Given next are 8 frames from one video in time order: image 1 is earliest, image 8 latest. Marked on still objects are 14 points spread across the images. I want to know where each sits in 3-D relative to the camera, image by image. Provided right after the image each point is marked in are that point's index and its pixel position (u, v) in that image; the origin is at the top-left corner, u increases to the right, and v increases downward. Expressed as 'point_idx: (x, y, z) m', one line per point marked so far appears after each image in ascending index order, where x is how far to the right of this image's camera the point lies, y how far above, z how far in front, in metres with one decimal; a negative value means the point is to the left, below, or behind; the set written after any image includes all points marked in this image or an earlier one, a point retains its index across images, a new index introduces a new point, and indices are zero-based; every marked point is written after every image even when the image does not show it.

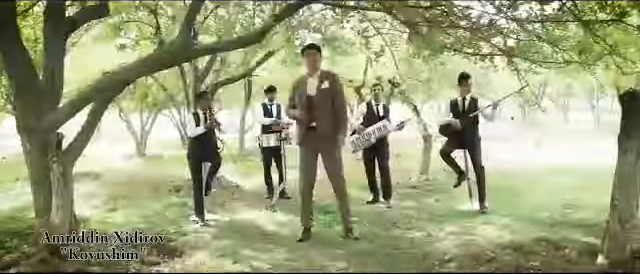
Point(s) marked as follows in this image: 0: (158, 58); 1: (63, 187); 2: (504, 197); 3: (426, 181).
0: (-2.8, +1.3, +8.3) m
1: (-4.3, -0.8, +8.7) m
2: (+4.8, -1.5, +13.1) m
3: (+3.4, -1.4, +16.0) m
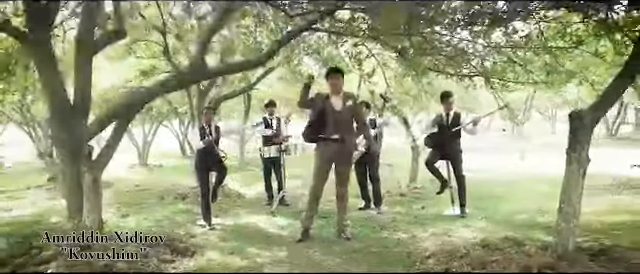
0: (-2.9, +1.0, +9.6) m
1: (-4.4, -1.1, +10.0) m
2: (+4.7, -1.9, +14.4) m
3: (+3.2, -1.8, +17.2) m
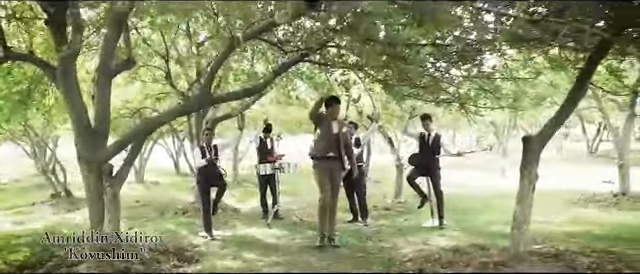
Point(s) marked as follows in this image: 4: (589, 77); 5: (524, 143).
0: (-3.1, +0.6, +11.0) m
1: (-4.6, -1.5, +11.3) m
2: (+4.4, -2.5, +15.9) m
3: (+2.9, -2.4, +18.6) m
4: (+5.1, +1.2, +9.6) m
5: (+3.9, -0.1, +9.6) m
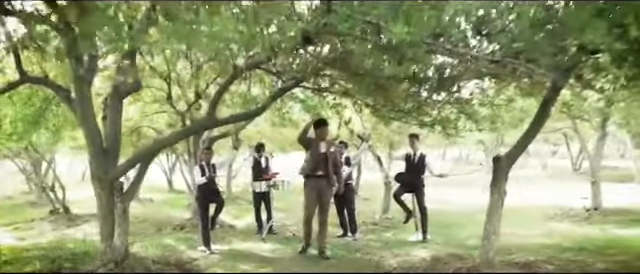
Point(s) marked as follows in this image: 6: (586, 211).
0: (-3.2, +0.1, +12.0) m
1: (-4.8, -2.0, +12.2) m
2: (+4.1, -3.1, +16.9) m
3: (+2.6, -3.2, +19.7) m
4: (+5.0, +0.7, +10.8) m
5: (+3.7, -0.5, +10.7) m
6: (+10.1, -2.8, +19.3) m
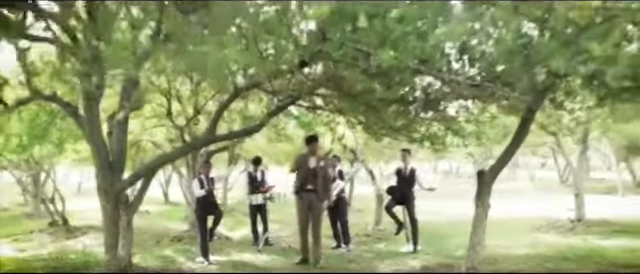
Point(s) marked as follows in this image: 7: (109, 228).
0: (-3.3, -0.2, +12.6) m
1: (-4.9, -2.4, +12.8) m
2: (+4.0, -3.6, +17.6) m
3: (+2.4, -3.8, +20.3) m
4: (+4.9, +0.3, +11.6) m
5: (+3.6, -0.9, +11.4) m
6: (+9.9, -3.4, +20.0) m
7: (-5.3, -2.3, +12.6) m
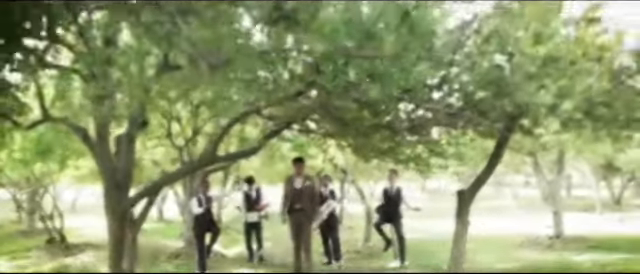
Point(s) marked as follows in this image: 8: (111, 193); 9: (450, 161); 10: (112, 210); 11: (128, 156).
0: (-3.5, -0.8, +13.6) m
1: (-5.1, -3.0, +13.6) m
2: (+3.7, -4.4, +18.5) m
3: (+2.1, -4.6, +21.2) m
4: (+4.7, -0.2, +12.7) m
5: (+3.4, -1.5, +12.5) m
6: (+9.6, -4.2, +21.0) m
7: (-5.5, -2.9, +13.4) m
8: (-5.6, -1.5, +13.4) m
9: (+4.3, -0.8, +16.9) m
10: (-5.6, -2.0, +13.4) m
11: (-5.2, -0.6, +13.6) m
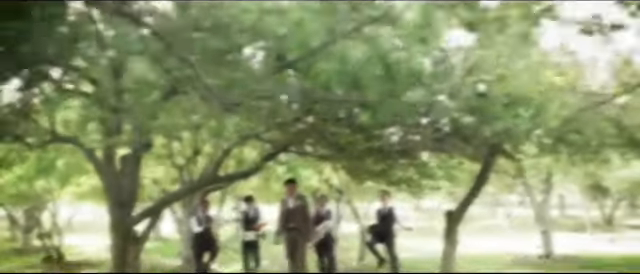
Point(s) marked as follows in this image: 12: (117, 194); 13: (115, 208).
0: (-3.7, -1.5, +14.2) m
1: (-5.2, -3.6, +14.1) m
2: (+3.5, -5.2, +19.0) m
3: (+1.9, -5.5, +21.7) m
4: (+4.6, -0.9, +13.3) m
5: (+3.3, -2.1, +13.1) m
6: (+9.4, -5.2, +21.6) m
7: (-5.6, -3.5, +13.9) m
8: (-5.7, -2.1, +13.9) m
9: (+4.2, -1.5, +17.5) m
10: (-5.7, -2.6, +13.9) m
11: (-5.3, -1.2, +14.1) m
12: (-5.7, -1.6, +14.0) m
13: (-5.7, -2.0, +13.9) m
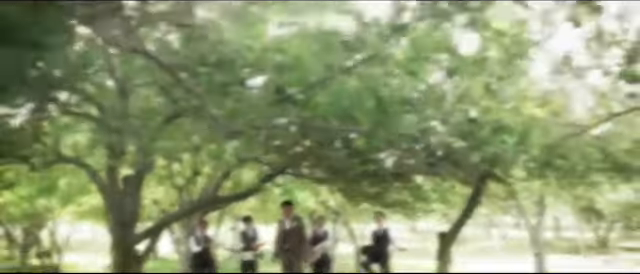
0: (-3.8, -2.1, +14.5) m
1: (-5.3, -4.2, +14.4) m
2: (+3.3, -6.1, +19.3) m
3: (+1.7, -6.5, +21.9) m
4: (+4.5, -1.5, +13.8) m
5: (+3.2, -2.7, +13.5) m
6: (+9.3, -6.2, +21.9) m
7: (-5.7, -4.1, +14.2) m
8: (-5.8, -2.7, +14.3) m
9: (+4.1, -2.4, +17.9) m
10: (-5.8, -3.2, +14.3) m
11: (-5.4, -1.8, +14.5) m
12: (-5.8, -2.3, +14.3) m
13: (-5.8, -2.6, +14.3) m
